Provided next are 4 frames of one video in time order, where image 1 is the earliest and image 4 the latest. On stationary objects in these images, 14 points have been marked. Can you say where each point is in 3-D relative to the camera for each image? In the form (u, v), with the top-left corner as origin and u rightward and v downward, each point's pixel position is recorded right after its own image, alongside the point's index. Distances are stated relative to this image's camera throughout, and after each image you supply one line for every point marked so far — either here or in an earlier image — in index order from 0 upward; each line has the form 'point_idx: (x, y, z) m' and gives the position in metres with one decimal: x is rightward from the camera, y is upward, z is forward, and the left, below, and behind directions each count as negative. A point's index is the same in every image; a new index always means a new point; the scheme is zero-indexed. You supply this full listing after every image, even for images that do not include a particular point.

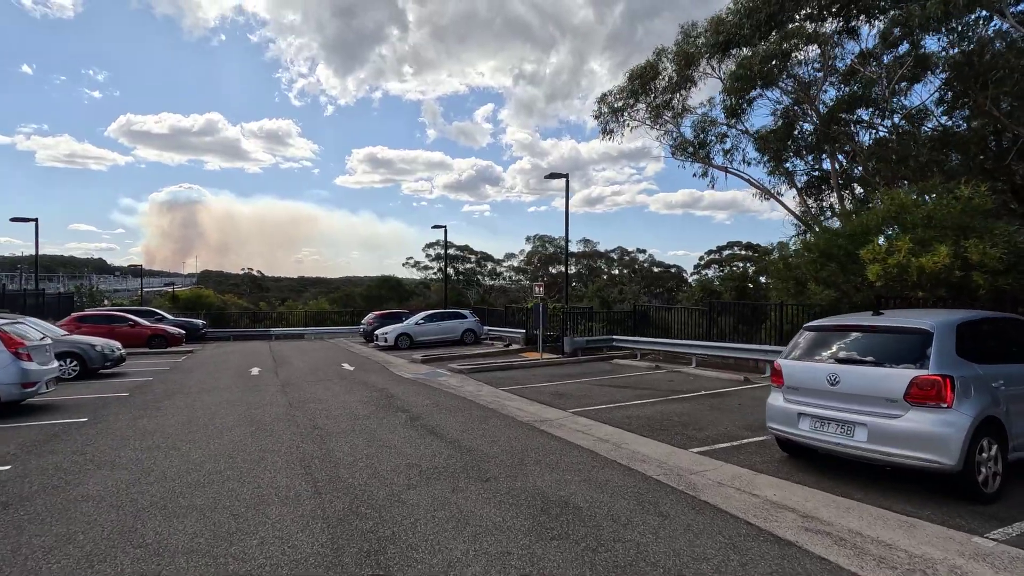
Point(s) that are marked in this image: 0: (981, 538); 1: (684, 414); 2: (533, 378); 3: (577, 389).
0: (+3.6, -1.9, +4.1) m
1: (+2.9, -2.1, +8.9) m
2: (+0.5, -2.3, +13.6) m
3: (+1.4, -2.2, +11.6) m
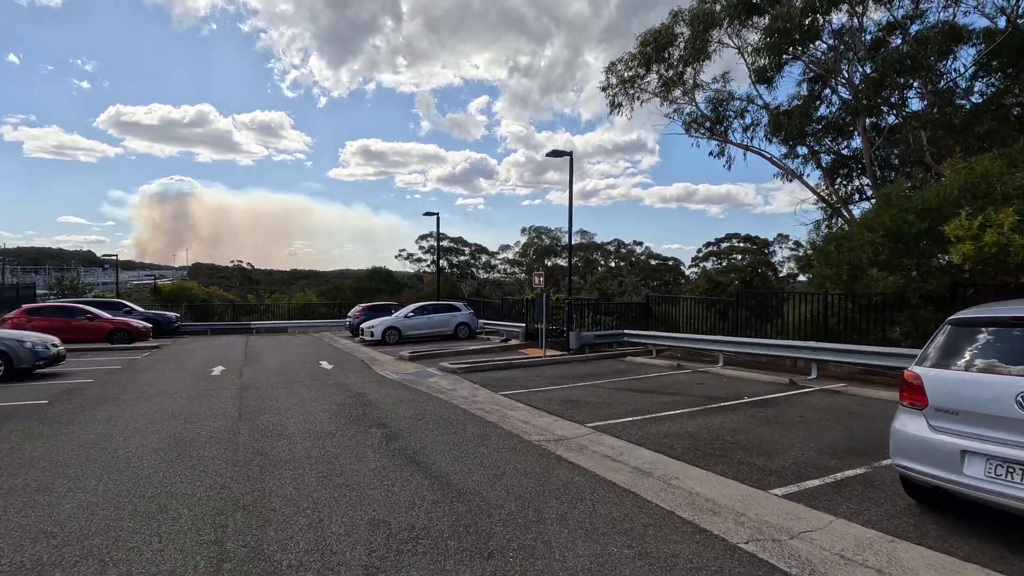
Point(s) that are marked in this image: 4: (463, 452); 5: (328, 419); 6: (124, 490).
0: (+3.7, -1.7, +2.2) m
1: (+2.9, -1.9, +7.0) m
2: (+0.5, -2.0, +11.7) m
3: (+1.5, -1.9, +9.7) m
4: (-0.6, -1.9, +6.1) m
5: (-2.7, -1.9, +7.9) m
6: (-3.5, -1.8, +4.9) m
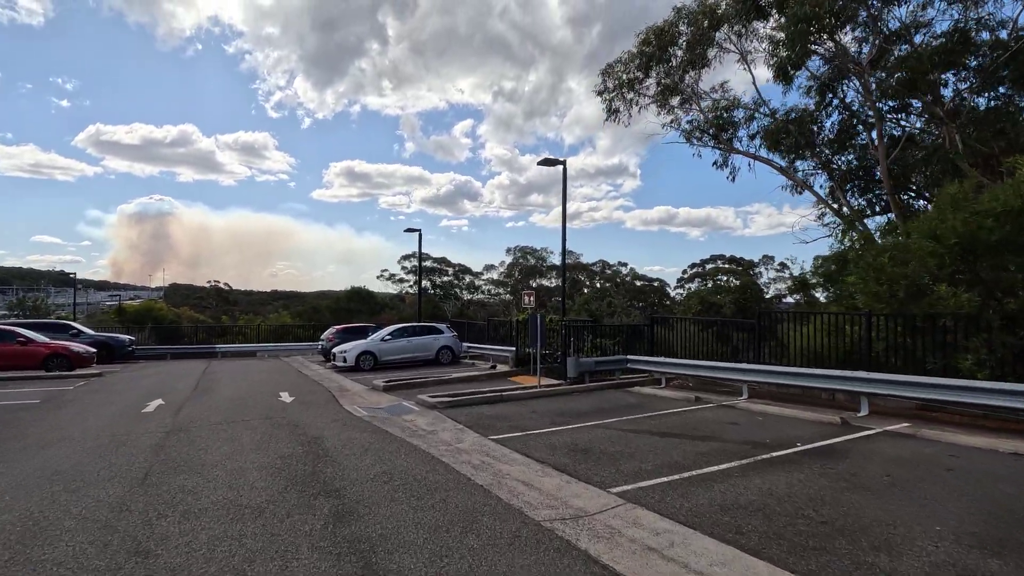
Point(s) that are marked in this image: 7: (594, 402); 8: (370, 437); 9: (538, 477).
0: (+3.8, -1.7, +0.4) m
1: (+2.9, -2.0, +5.2) m
2: (+0.4, -2.3, +9.8) m
3: (+1.4, -2.2, +7.8) m
4: (-0.5, -2.0, +4.2) m
5: (-2.7, -2.1, +5.9) m
6: (-3.4, -1.9, +2.8) m
7: (+1.7, -2.4, +11.0) m
8: (-2.2, -2.3, +8.3) m
9: (+0.3, -2.1, +6.1) m
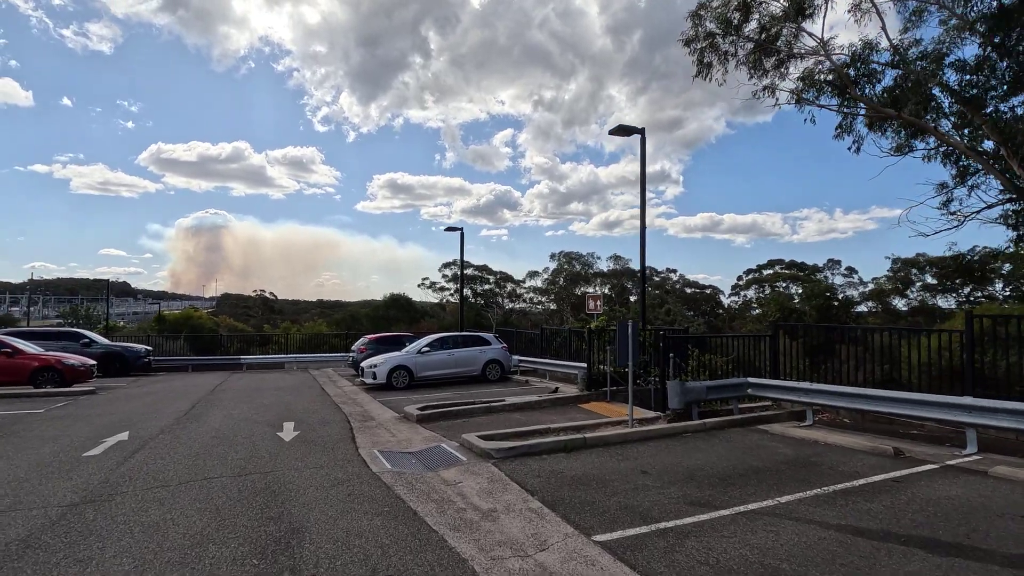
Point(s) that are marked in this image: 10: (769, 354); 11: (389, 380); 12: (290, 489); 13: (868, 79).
0: (+4.3, -1.4, -3.5) m
1: (+3.7, -1.8, +1.3) m
2: (+1.6, -2.2, +6.1) m
3: (+2.4, -2.1, +4.0) m
4: (+0.2, -1.8, +0.6) m
5: (-1.9, -1.9, +2.4) m
6: (-2.8, -1.7, -0.5) m
7: (+2.9, -2.2, +7.2) m
8: (-1.1, -2.2, +4.8) m
9: (+1.2, -2.0, +2.5) m
10: (+6.0, -1.5, +12.5) m
11: (-3.8, -2.8, +16.3) m
12: (-2.6, -2.3, +6.2) m
13: (+9.7, +5.7, +15.0) m
